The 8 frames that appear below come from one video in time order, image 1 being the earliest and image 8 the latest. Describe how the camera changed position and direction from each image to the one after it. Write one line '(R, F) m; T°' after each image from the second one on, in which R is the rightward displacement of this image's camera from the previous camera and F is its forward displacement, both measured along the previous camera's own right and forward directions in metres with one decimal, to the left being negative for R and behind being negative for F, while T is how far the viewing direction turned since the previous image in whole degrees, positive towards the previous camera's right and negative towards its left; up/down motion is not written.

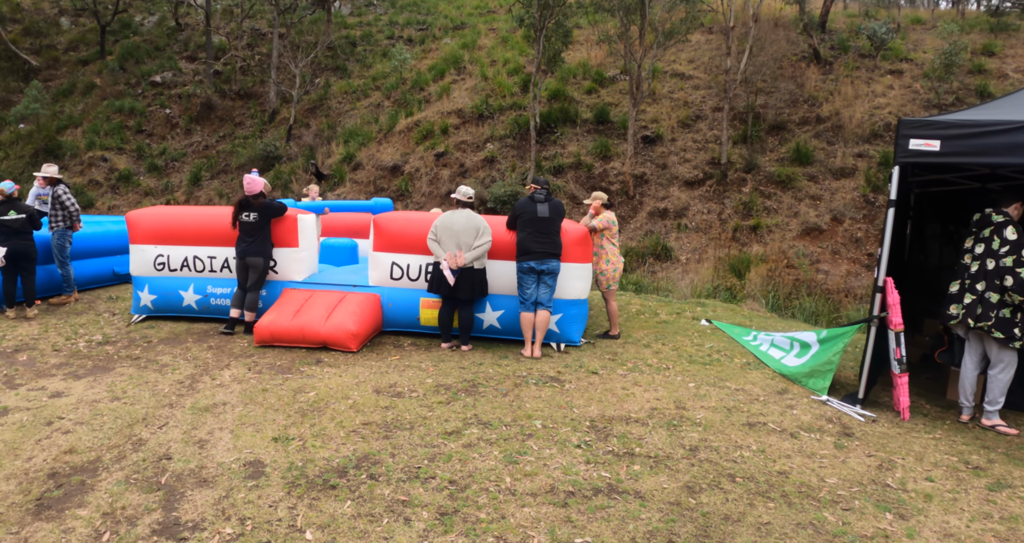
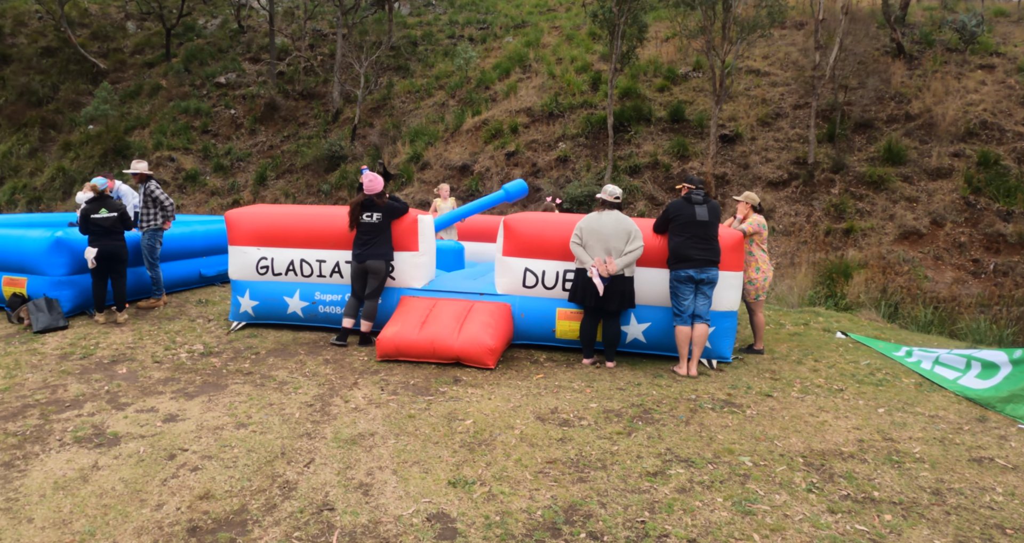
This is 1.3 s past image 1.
(-1.3, +1.0) m; -3°
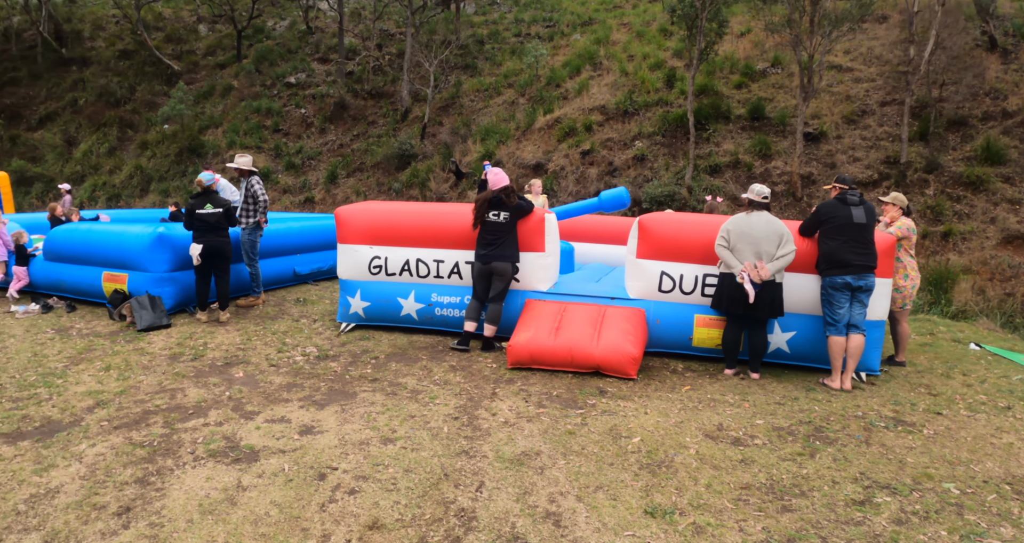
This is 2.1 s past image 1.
(-0.9, +0.6) m; -4°
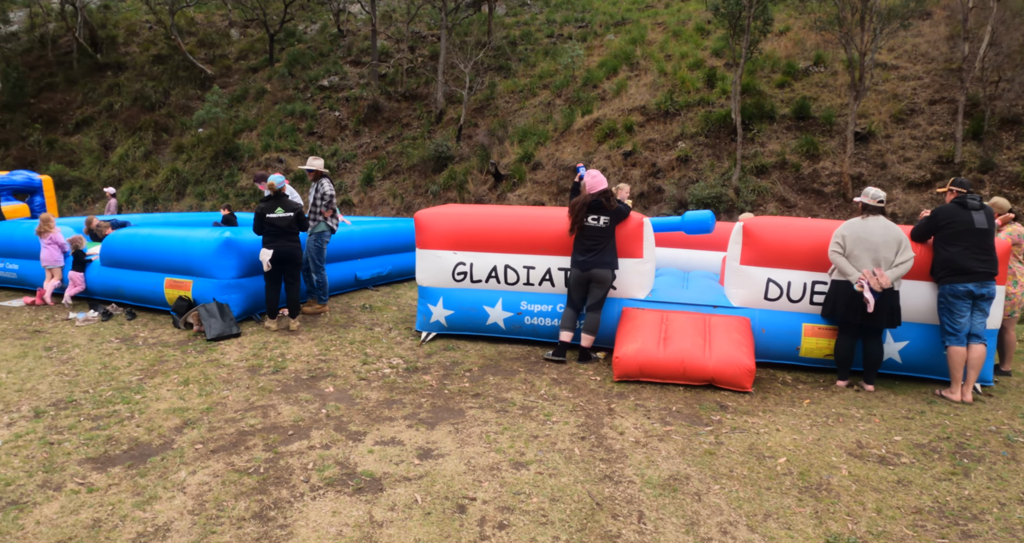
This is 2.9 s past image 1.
(-0.8, +0.4) m; -1°
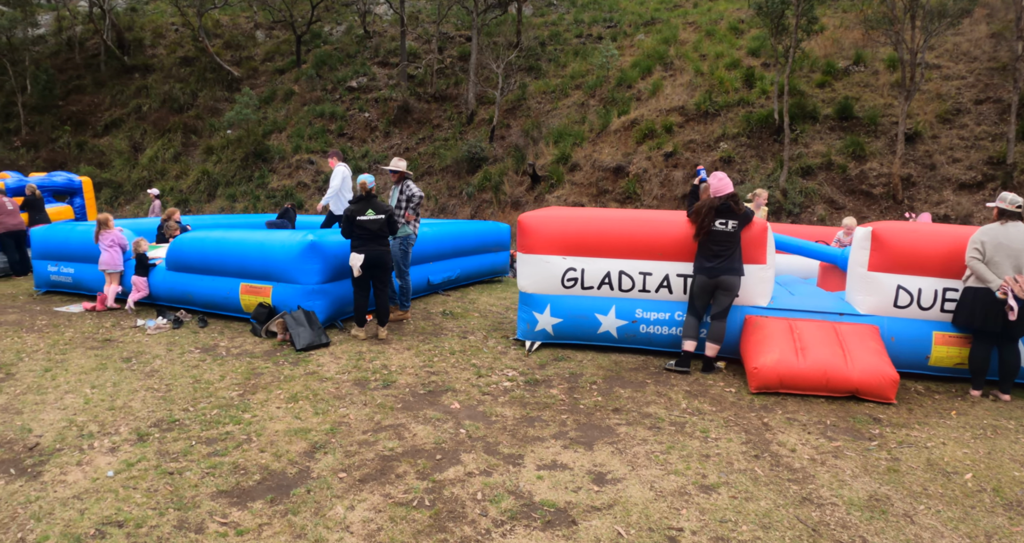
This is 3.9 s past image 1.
(-1.0, +0.5) m; 0°
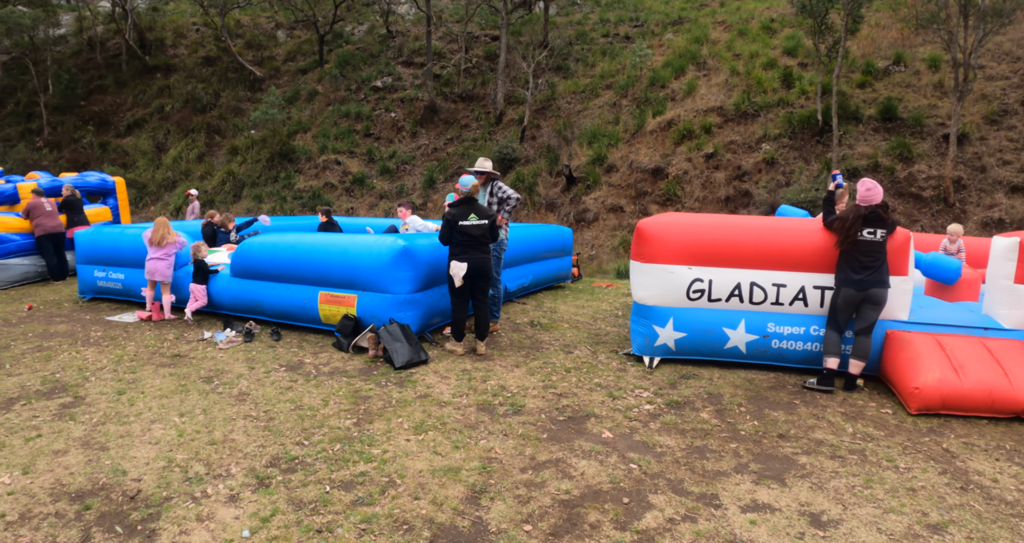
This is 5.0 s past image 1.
(-0.9, +0.6) m; 0°
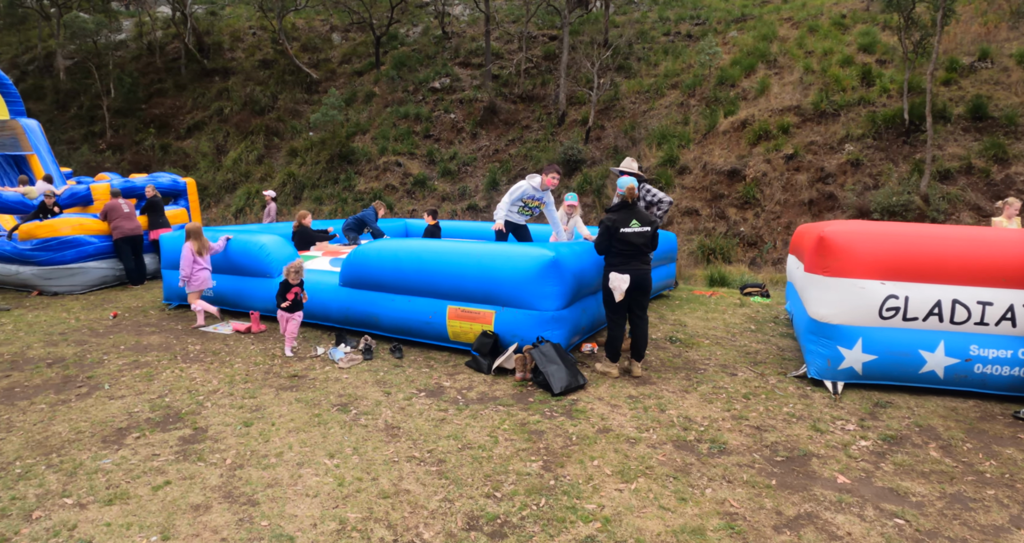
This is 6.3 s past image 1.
(-0.9, +0.5) m; -3°
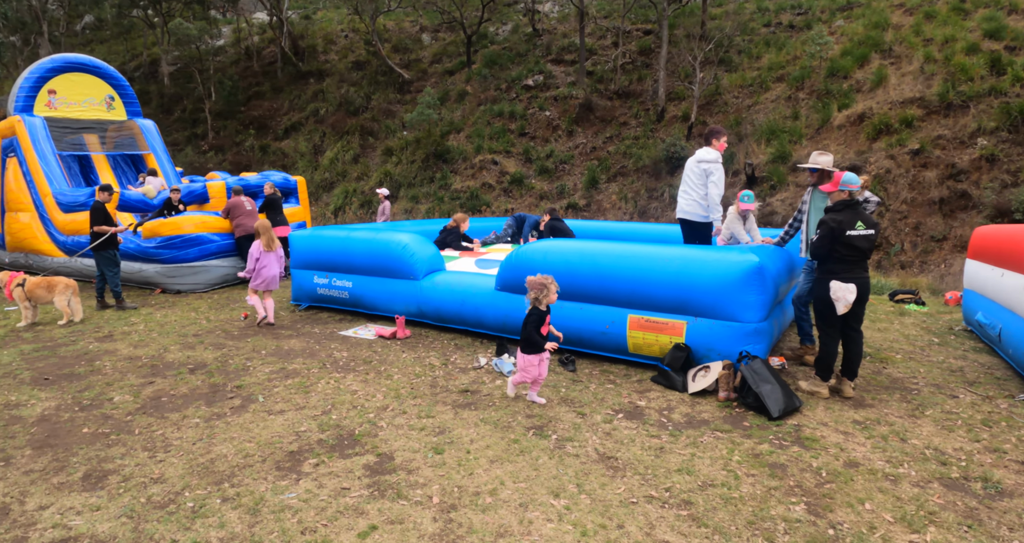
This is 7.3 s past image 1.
(-0.9, +0.1) m; -6°
